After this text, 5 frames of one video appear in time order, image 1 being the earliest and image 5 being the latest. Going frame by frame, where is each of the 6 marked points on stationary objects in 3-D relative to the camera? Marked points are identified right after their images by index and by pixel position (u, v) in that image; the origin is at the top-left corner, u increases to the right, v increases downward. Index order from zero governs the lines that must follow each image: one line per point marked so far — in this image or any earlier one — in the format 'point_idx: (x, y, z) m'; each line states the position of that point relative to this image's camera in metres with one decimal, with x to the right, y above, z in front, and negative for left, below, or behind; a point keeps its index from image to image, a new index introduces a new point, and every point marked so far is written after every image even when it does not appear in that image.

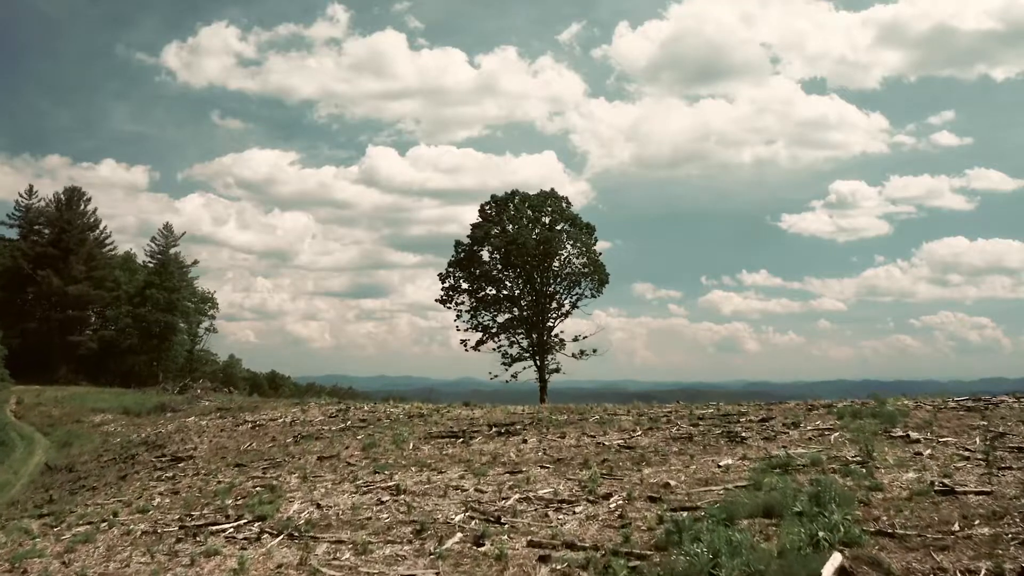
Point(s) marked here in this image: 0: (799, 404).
0: (+6.9, -2.9, +15.6) m
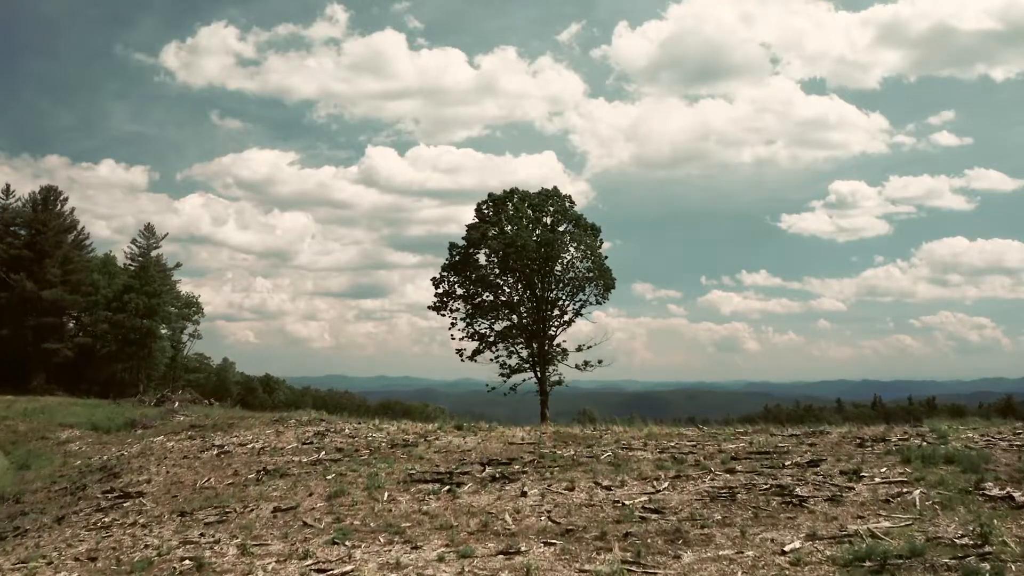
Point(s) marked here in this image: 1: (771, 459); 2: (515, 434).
0: (+6.8, -3.1, +13.3) m
1: (+4.5, -3.0, +11.4) m
2: (+0.1, -3.7, +16.5) m
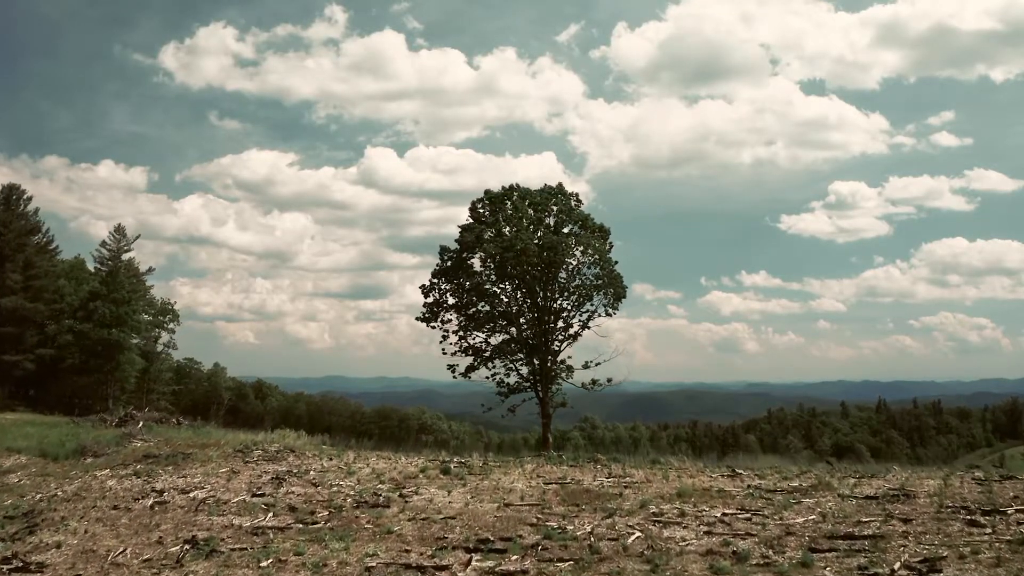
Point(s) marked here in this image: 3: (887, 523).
0: (+6.8, -3.5, +10.1) m
1: (+4.5, -3.4, +8.1) m
2: (0.0, -4.1, +13.3) m
3: (+5.6, -3.5, +9.8) m
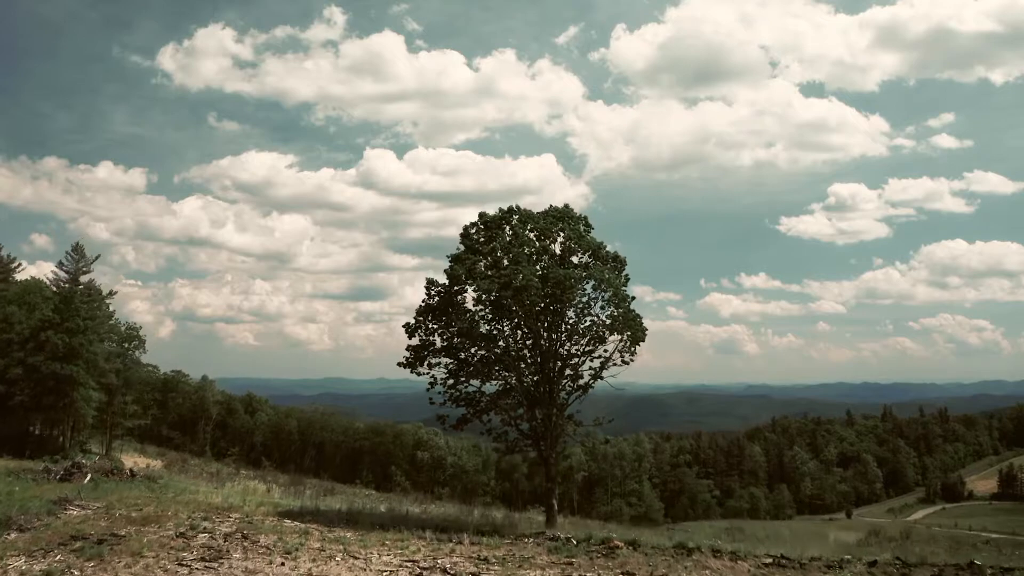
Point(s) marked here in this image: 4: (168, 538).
0: (+6.7, -4.9, +6.3) m
1: (+4.5, -4.8, +4.4) m
2: (0.0, -5.5, +9.5) m
3: (+5.6, -4.9, +6.0) m
4: (-10.0, -7.3, +19.0) m
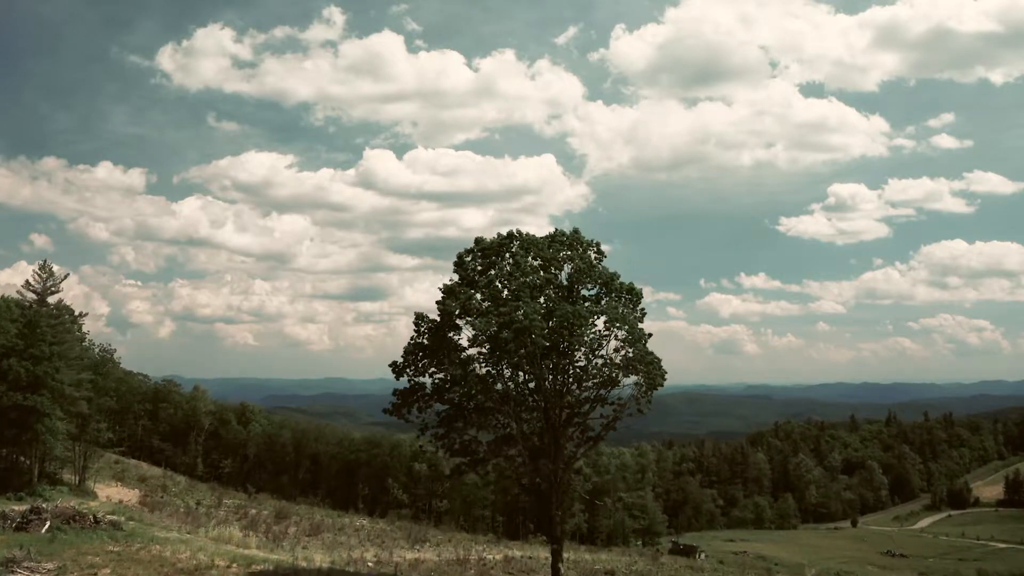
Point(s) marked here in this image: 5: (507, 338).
0: (+6.8, -6.0, +3.7) m
1: (+4.5, -5.9, +1.8) m
2: (0.0, -6.6, +6.9) m
3: (+5.6, -6.0, +3.4) m
4: (-10.0, -8.4, +16.4) m
5: (-0.1, -1.5, +20.0) m
